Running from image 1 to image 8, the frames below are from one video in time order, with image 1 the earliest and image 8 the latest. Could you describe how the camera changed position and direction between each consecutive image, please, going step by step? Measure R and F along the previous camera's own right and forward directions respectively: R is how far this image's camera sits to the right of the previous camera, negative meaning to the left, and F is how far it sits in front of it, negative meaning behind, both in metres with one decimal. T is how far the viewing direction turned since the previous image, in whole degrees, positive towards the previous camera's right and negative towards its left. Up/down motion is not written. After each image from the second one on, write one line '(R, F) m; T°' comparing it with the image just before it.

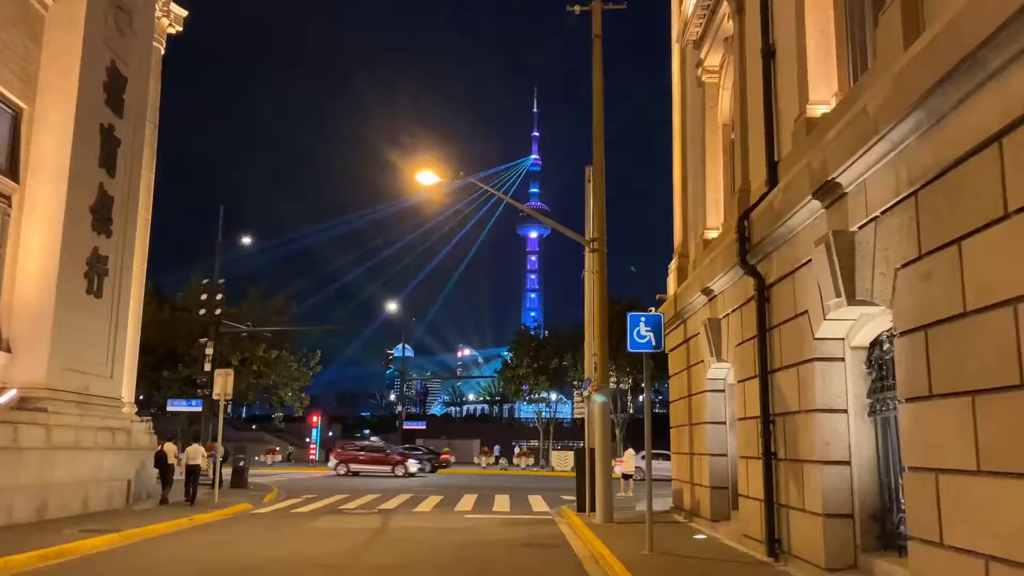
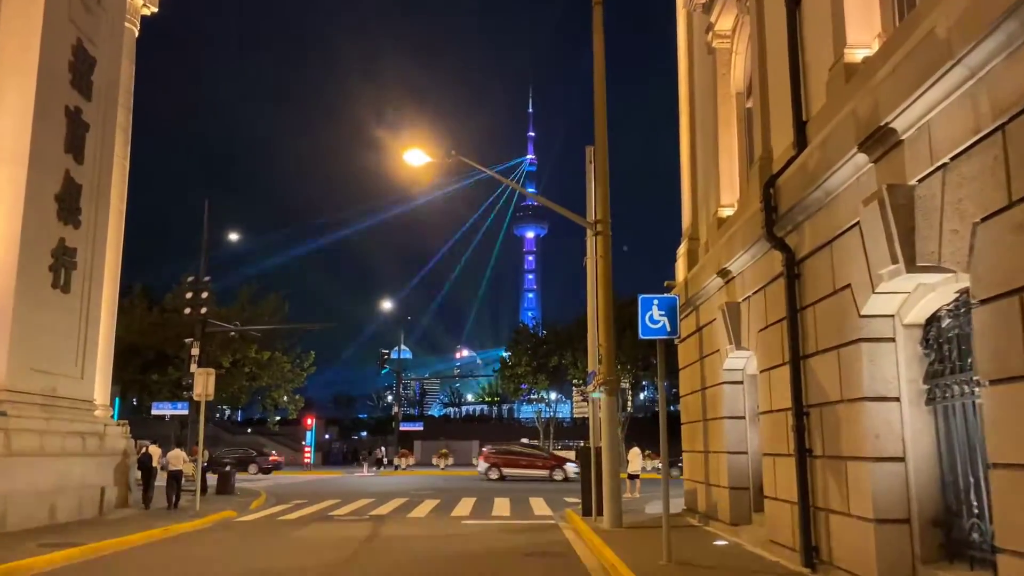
(0.0, +1.2) m; 0°
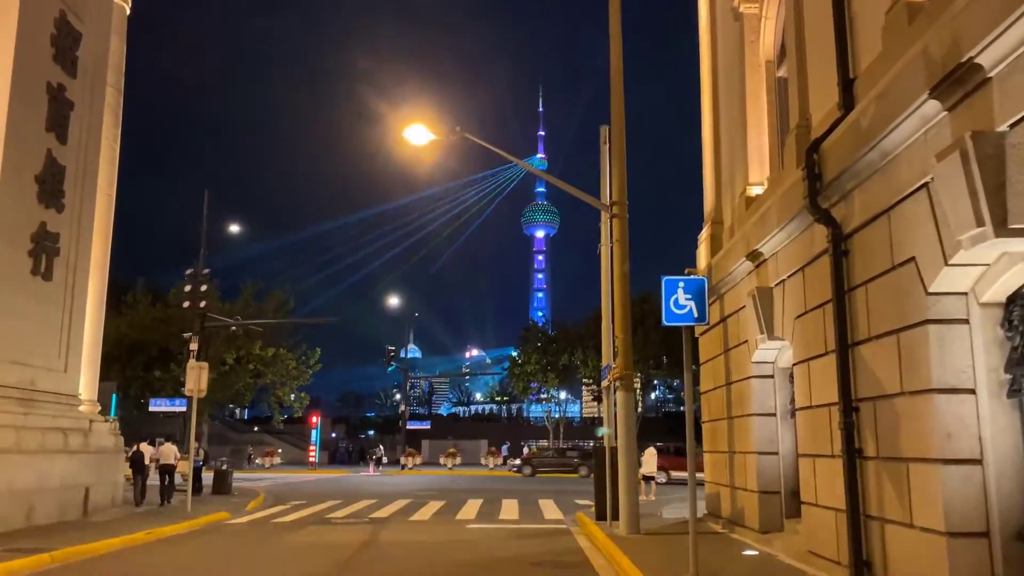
(0.0, +1.1) m; -1°
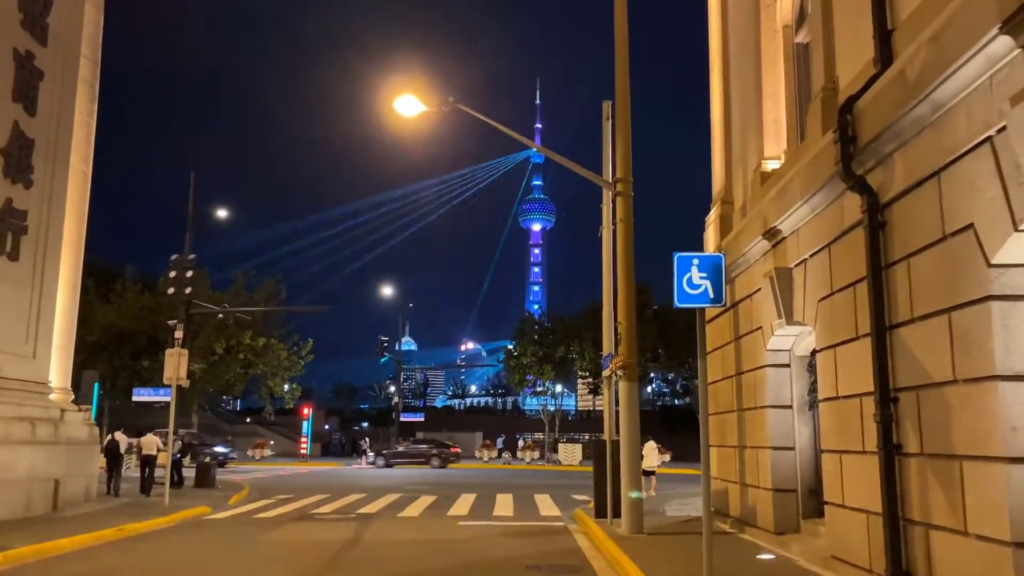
(0.0, +0.9) m; 0°
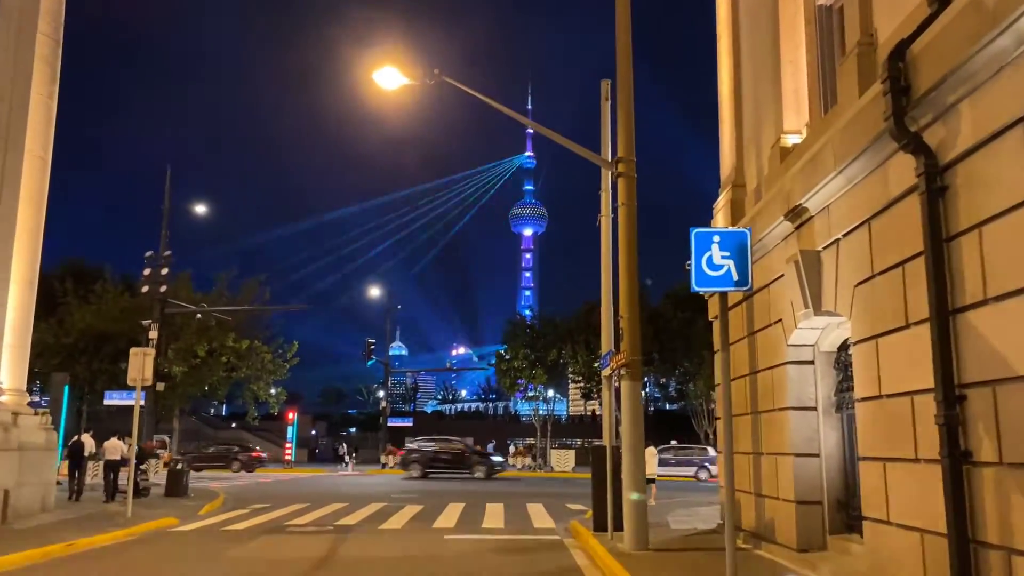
(0.0, +1.2) m; +1°
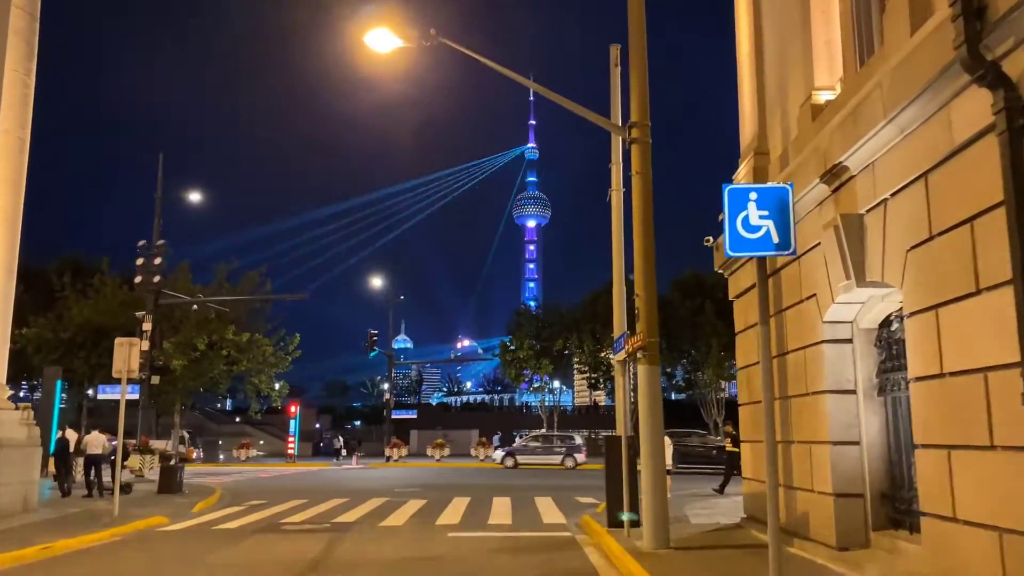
(0.0, +0.9) m; 0°
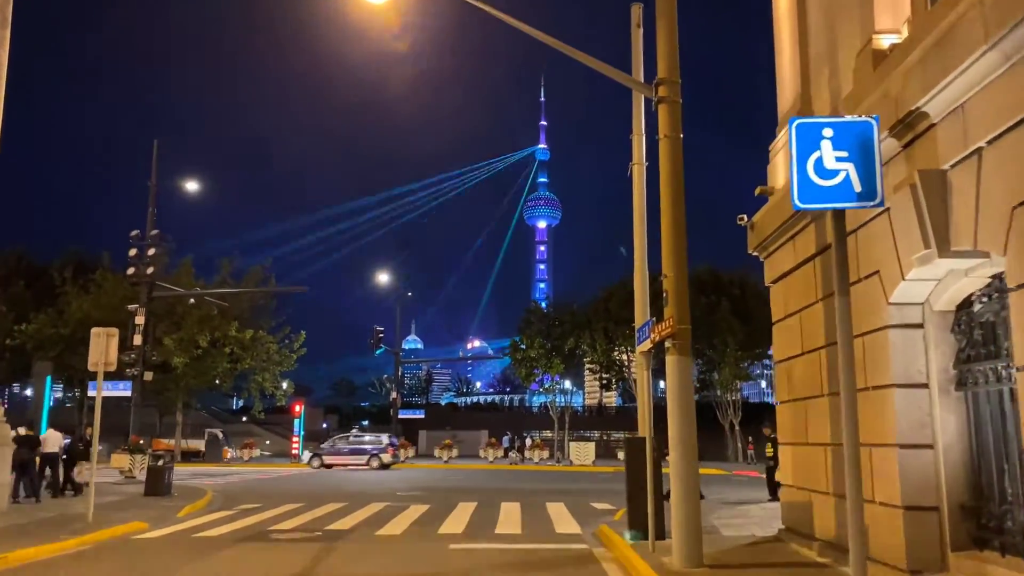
(0.0, +1.4) m; -1°
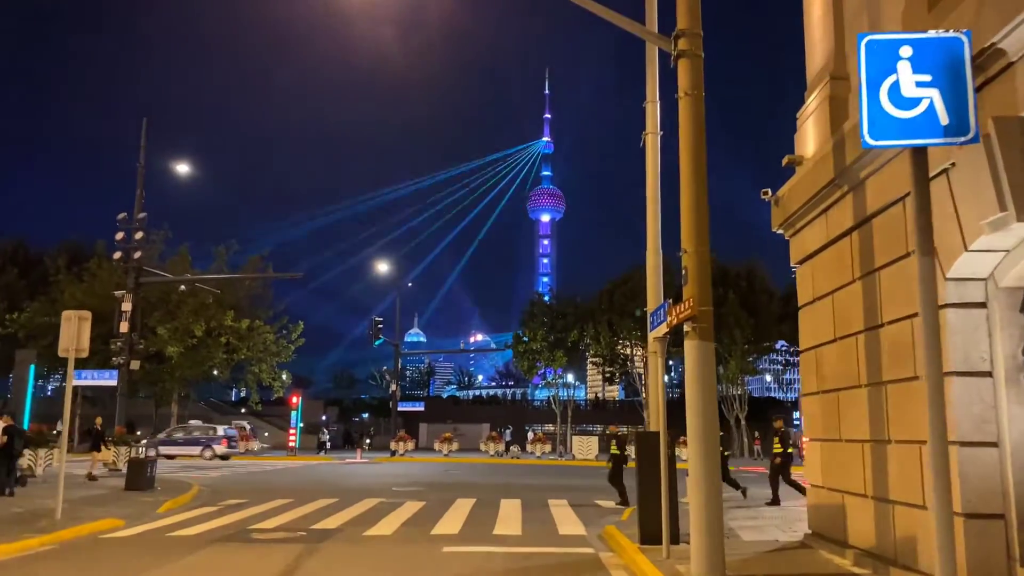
(0.0, +1.0) m; 0°
